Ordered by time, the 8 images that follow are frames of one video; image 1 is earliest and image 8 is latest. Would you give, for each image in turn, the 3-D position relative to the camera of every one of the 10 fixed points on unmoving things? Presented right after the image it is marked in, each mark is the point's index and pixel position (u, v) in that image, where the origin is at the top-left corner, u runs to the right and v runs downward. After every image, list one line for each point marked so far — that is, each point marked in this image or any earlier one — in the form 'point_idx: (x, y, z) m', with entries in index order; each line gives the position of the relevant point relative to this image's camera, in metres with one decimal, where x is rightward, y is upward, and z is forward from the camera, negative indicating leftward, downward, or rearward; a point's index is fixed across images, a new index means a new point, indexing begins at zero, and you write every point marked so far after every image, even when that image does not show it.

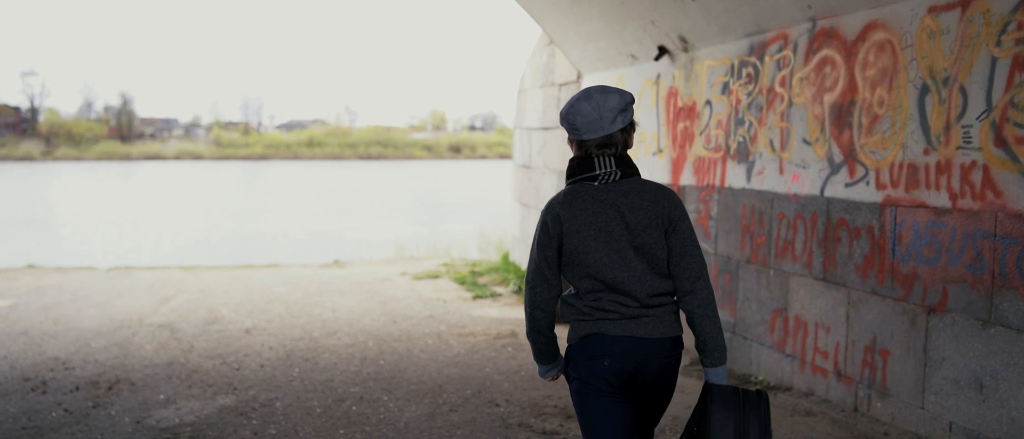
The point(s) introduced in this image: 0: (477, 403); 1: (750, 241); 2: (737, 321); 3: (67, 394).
0: (-0.2, -1.2, +5.4) m
1: (+1.9, -0.2, +6.4) m
2: (+1.8, -0.8, +6.6) m
3: (-3.0, -1.2, +5.4) m
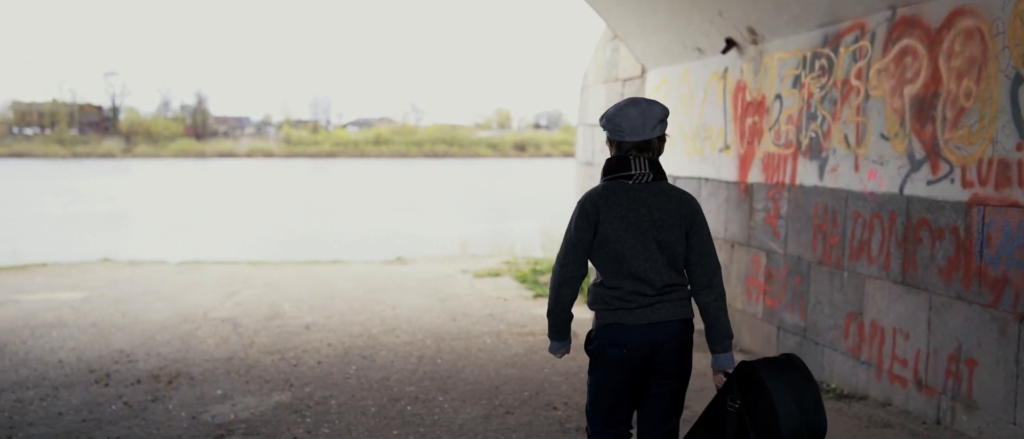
0: (+0.1, -1.2, +5.2) m
1: (+2.3, -0.2, +6.1) m
2: (+2.3, -0.8, +6.3) m
3: (-2.6, -1.1, +5.5) m
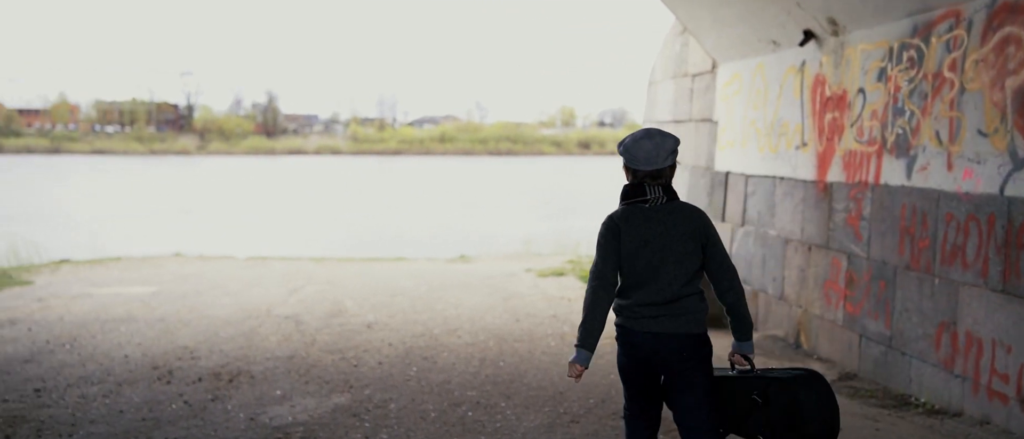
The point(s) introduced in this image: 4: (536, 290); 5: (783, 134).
0: (+0.5, -1.2, +5.0) m
1: (+2.8, -0.2, +5.7) m
2: (+2.7, -0.8, +5.9) m
3: (-2.2, -1.1, +5.5) m
4: (+0.3, -1.0, +11.3) m
5: (+2.5, +0.8, +7.5) m
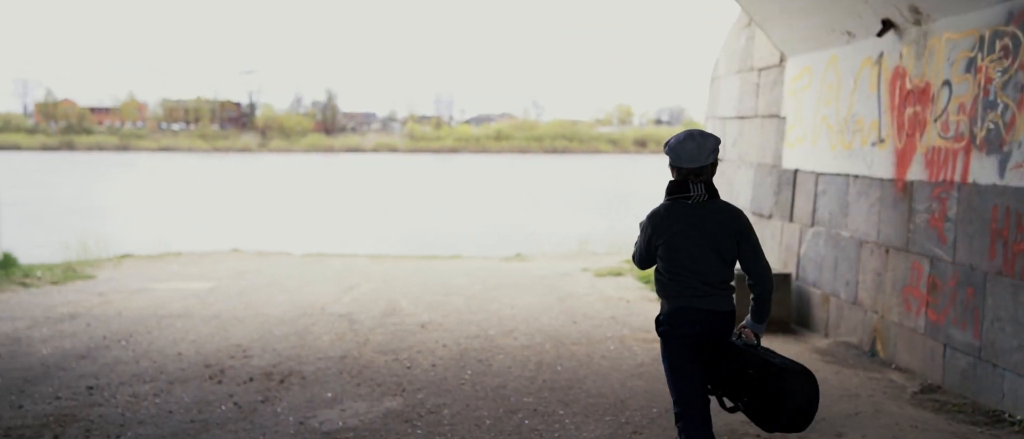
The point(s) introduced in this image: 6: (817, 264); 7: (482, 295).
0: (+0.9, -1.2, +4.7) m
1: (+3.2, -0.2, +5.2) m
2: (+3.1, -0.8, +5.4) m
3: (-1.8, -1.1, +5.4) m
4: (+1.1, -1.0, +11.0) m
5: (+3.0, +0.8, +7.1) m
6: (+2.7, -0.4, +7.3) m
7: (-0.4, -0.9, +10.2) m
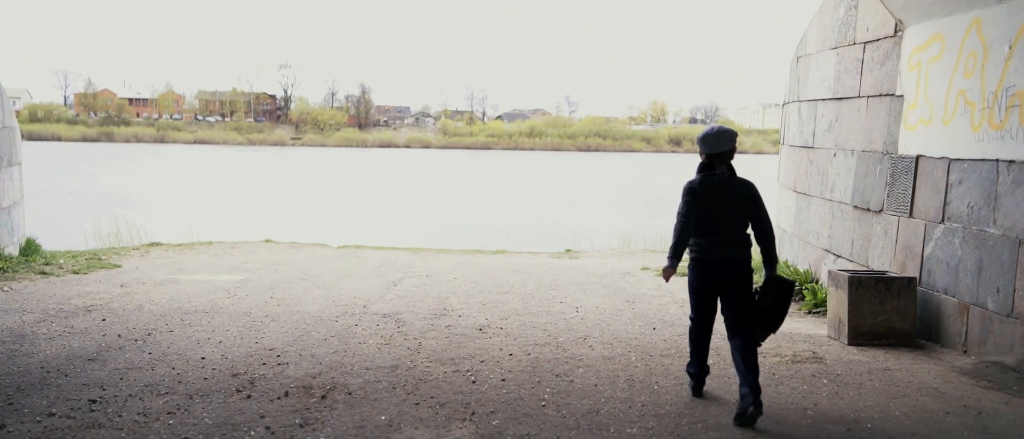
0: (+1.4, -1.1, +3.6) m
1: (+3.7, -0.2, +4.1) m
2: (+3.6, -0.8, +4.3) m
3: (-1.3, -1.0, +4.4) m
4: (+1.8, -0.9, +9.9) m
5: (+3.6, +0.8, +5.9) m
6: (+3.3, -0.4, +6.2) m
7: (+0.3, -0.8, +9.1) m
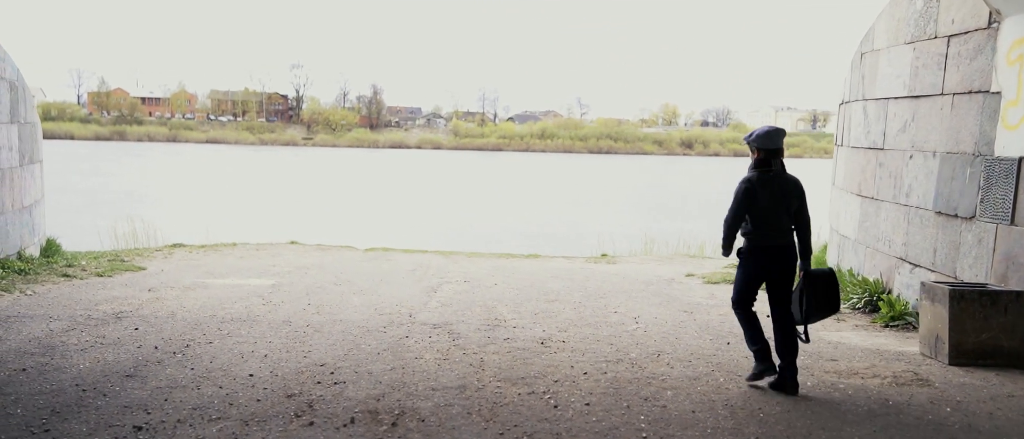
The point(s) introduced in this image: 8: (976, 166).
0: (+1.8, -1.2, +3.1) m
1: (+4.2, -0.2, +3.5) m
2: (+4.1, -0.9, +3.7) m
3: (-0.8, -1.0, +3.9) m
4: (+2.3, -0.9, +9.4) m
5: (+4.1, +0.8, +5.4) m
6: (+3.8, -0.4, +5.6) m
7: (+0.8, -0.9, +8.6) m
8: (+3.9, +0.4, +6.8) m
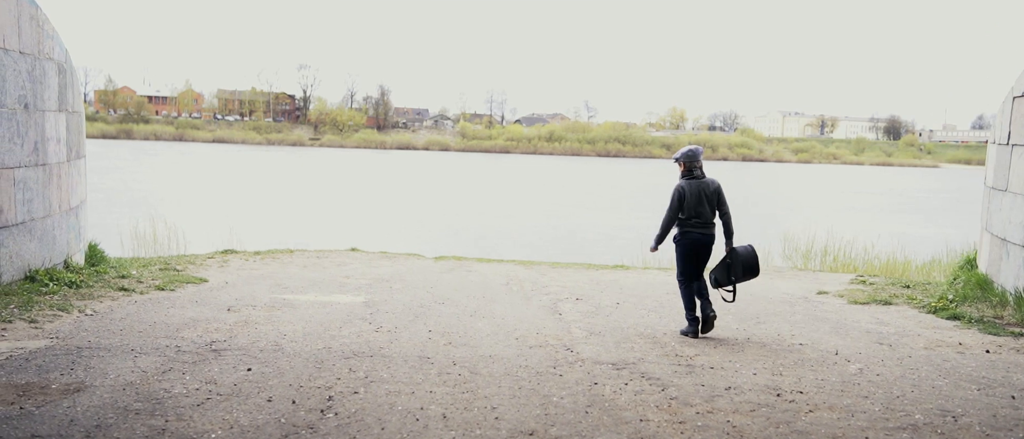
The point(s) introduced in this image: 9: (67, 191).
0: (+3.1, -1.3, +1.7) m
1: (+5.5, -0.3, +2.1) m
2: (+5.5, -1.0, +2.3) m
3: (+0.5, -1.1, +2.4) m
4: (+3.7, -1.1, +7.9) m
5: (+5.5, +0.6, +3.9) m
6: (+5.2, -0.5, +4.2) m
7: (+2.2, -1.0, +7.2) m
8: (+5.2, +0.3, +5.4) m
9: (-5.2, +0.3, +9.5) m
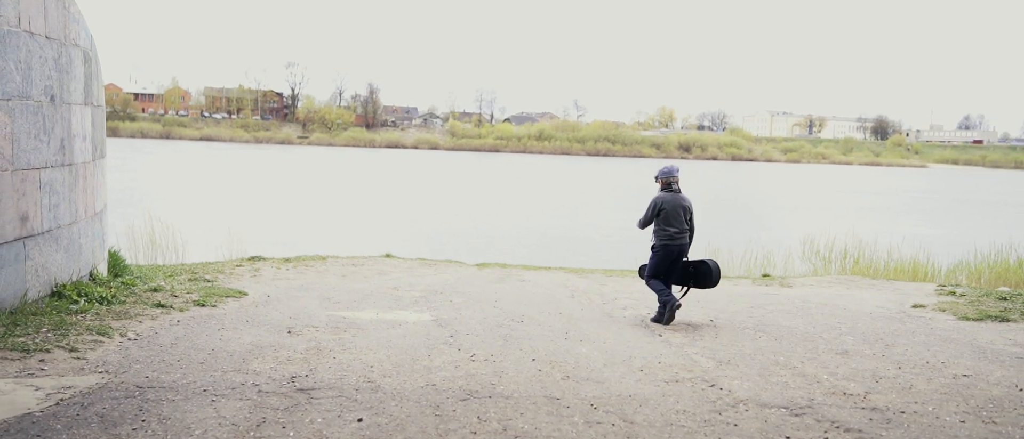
0: (+4.1, -1.4, +0.8) m
1: (+6.4, -0.4, +1.2) m
2: (+6.4, -1.1, +1.4) m
3: (+1.4, -1.2, +1.5) m
4: (+4.5, -1.1, +7.1) m
5: (+6.4, +0.5, +3.1) m
6: (+6.1, -0.6, +3.3) m
7: (+3.0, -1.1, +6.3) m
8: (+6.1, +0.2, +4.5) m
9: (-4.4, +0.3, +8.5) m
